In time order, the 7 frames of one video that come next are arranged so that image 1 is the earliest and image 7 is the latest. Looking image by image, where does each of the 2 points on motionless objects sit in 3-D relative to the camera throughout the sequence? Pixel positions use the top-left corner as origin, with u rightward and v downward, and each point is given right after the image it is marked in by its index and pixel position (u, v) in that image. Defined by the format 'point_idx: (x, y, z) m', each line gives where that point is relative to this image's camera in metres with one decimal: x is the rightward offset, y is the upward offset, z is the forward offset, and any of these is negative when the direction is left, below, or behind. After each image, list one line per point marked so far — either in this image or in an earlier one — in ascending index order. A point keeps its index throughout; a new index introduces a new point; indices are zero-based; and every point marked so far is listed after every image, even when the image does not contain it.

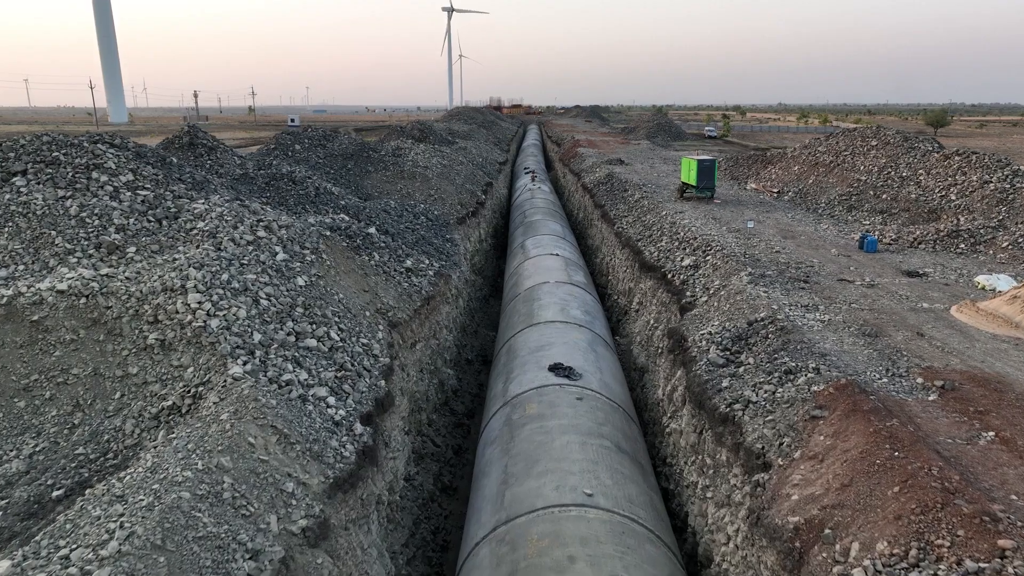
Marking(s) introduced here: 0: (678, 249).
0: (+3.8, +0.9, +16.3) m
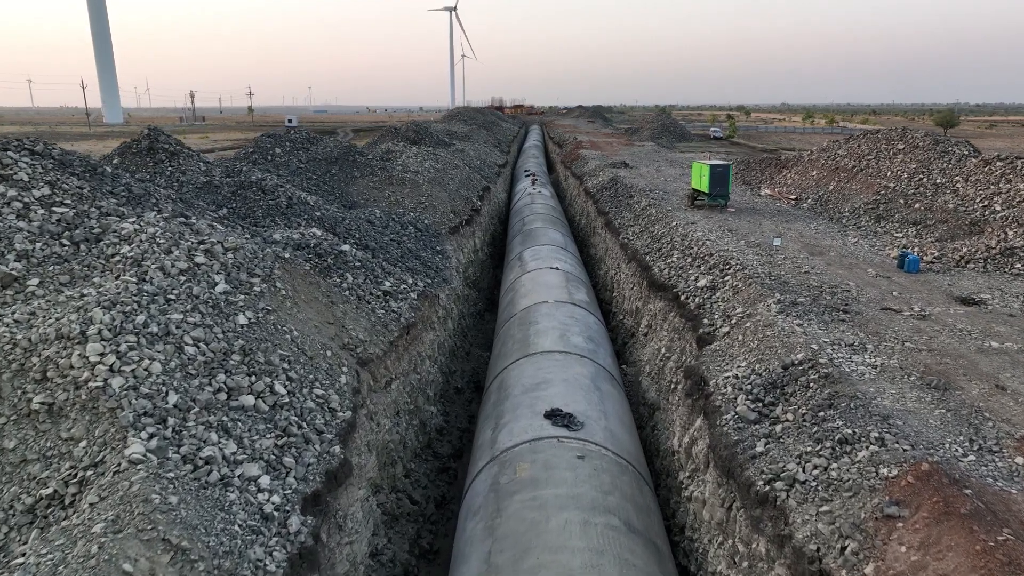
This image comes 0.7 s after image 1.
0: (+3.7, +0.4, +14.6) m
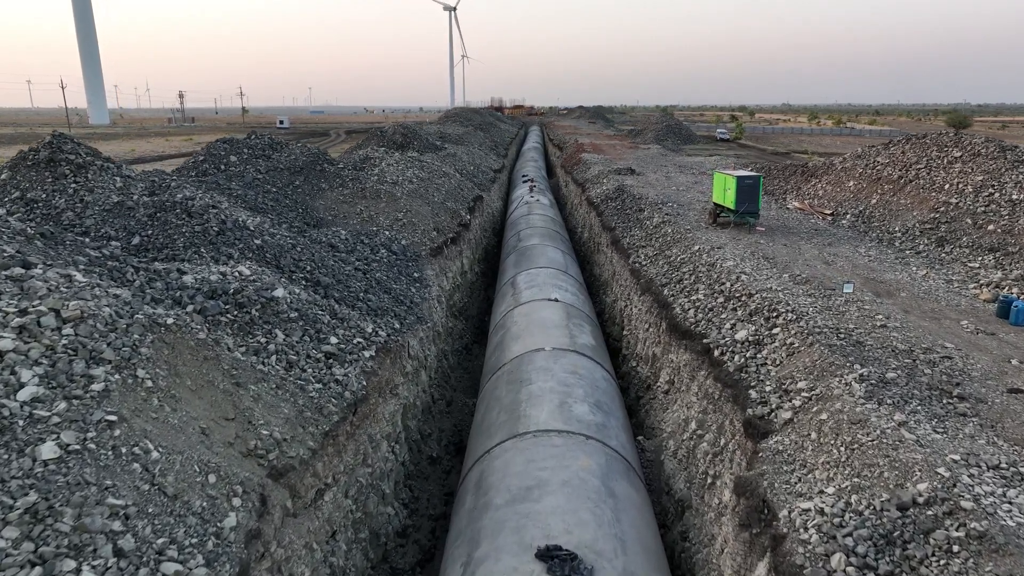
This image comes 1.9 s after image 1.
0: (+3.5, -0.4, +11.6) m
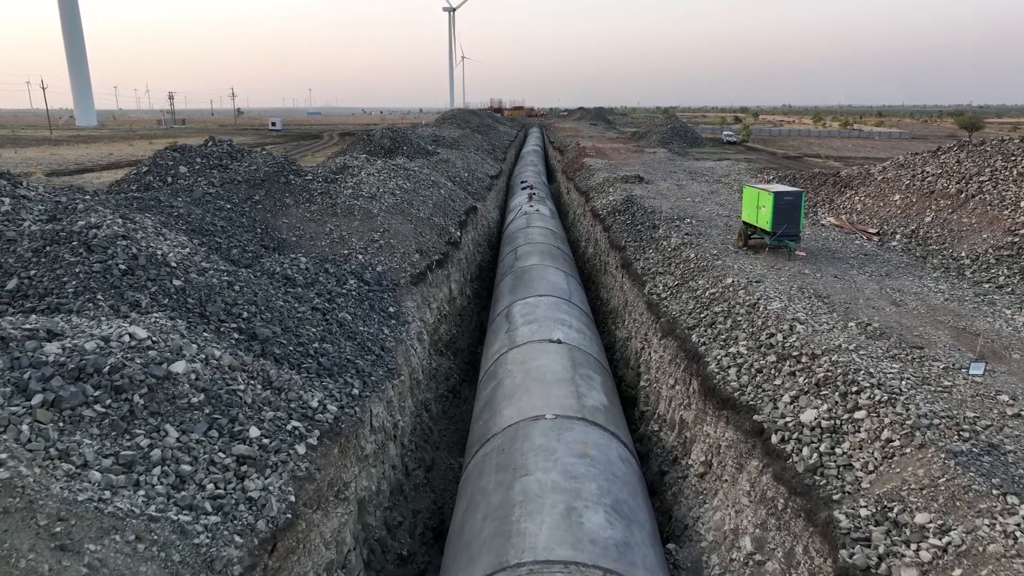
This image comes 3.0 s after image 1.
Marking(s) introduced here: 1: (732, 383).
0: (+3.4, -1.1, +9.0) m
1: (+2.9, -1.3, +9.4) m
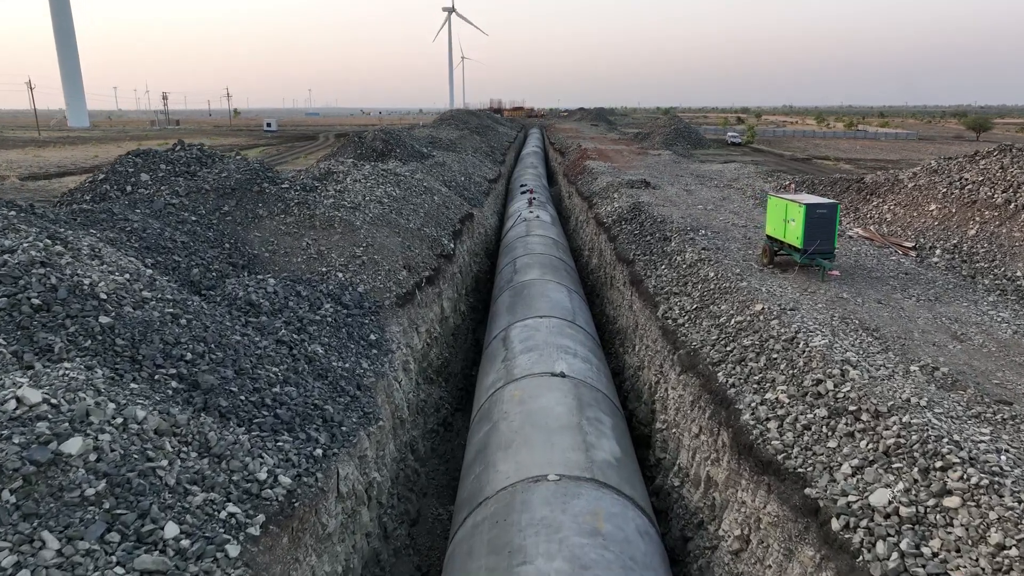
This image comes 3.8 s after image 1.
0: (+3.3, -1.5, +7.4) m
1: (+2.9, -1.7, +7.7) m
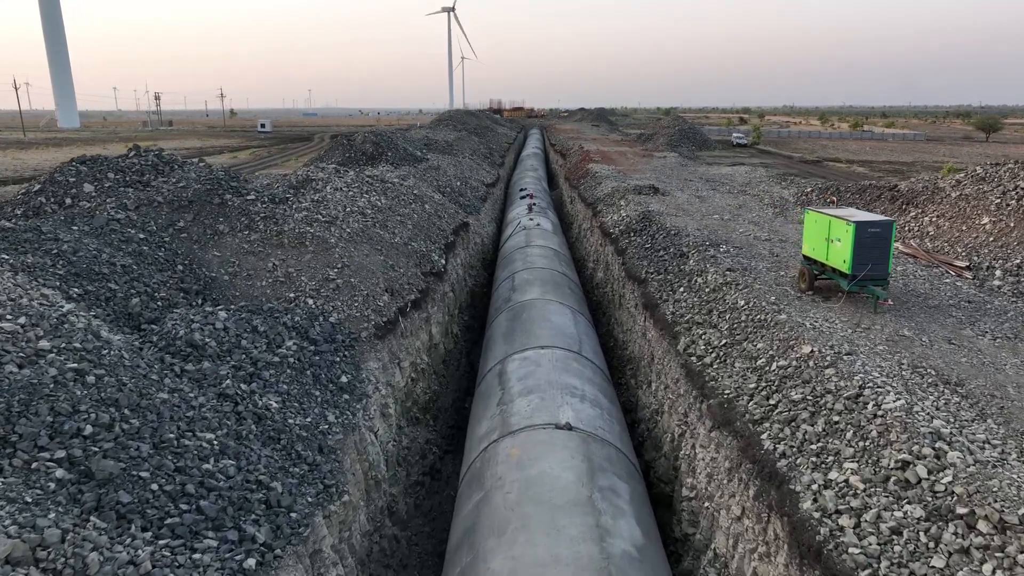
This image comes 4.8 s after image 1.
0: (+3.3, -2.0, +5.5) m
1: (+2.8, -2.2, +5.9) m
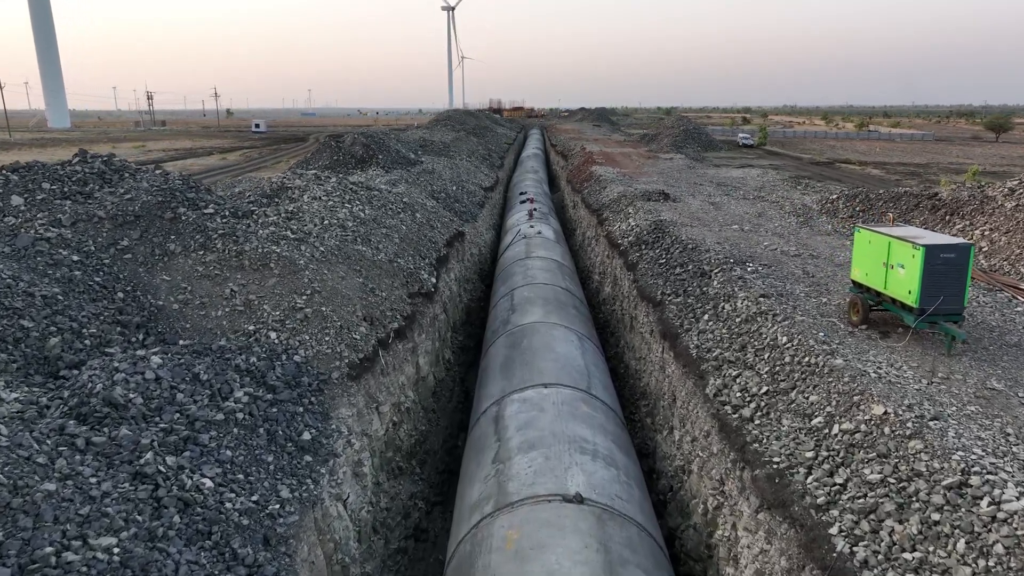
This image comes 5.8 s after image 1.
0: (+3.2, -2.4, +3.7) m
1: (+2.8, -2.6, +4.0) m
